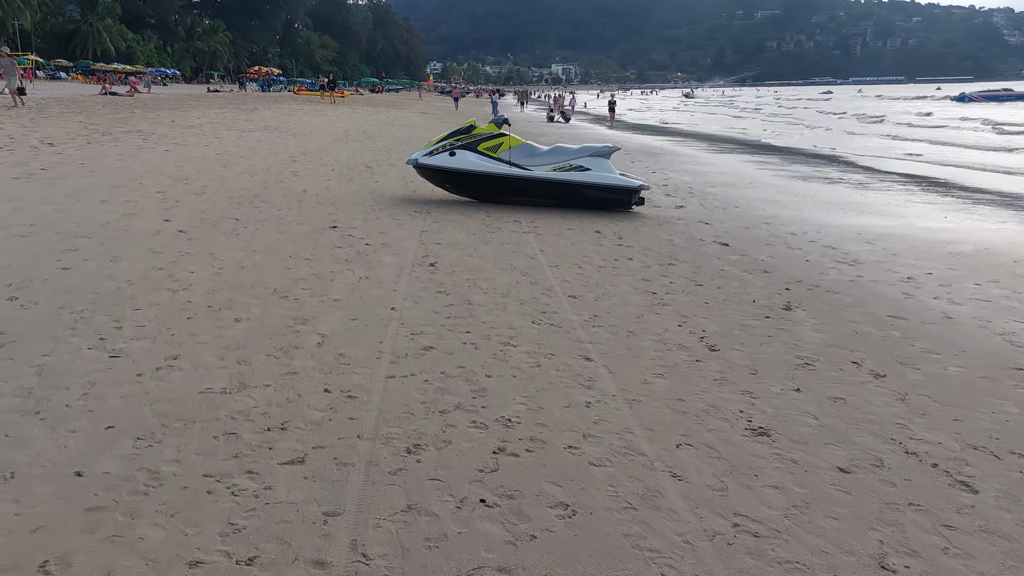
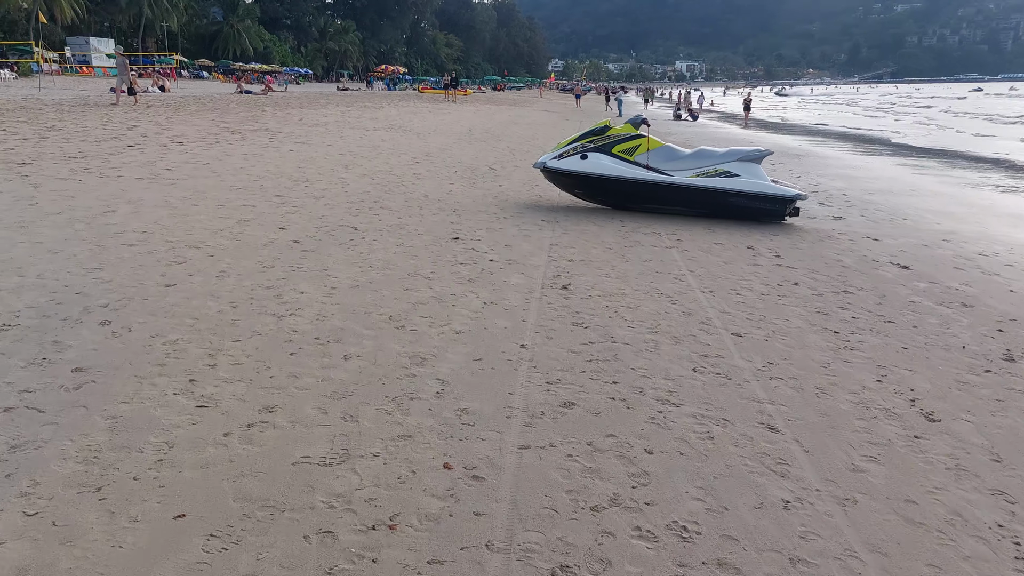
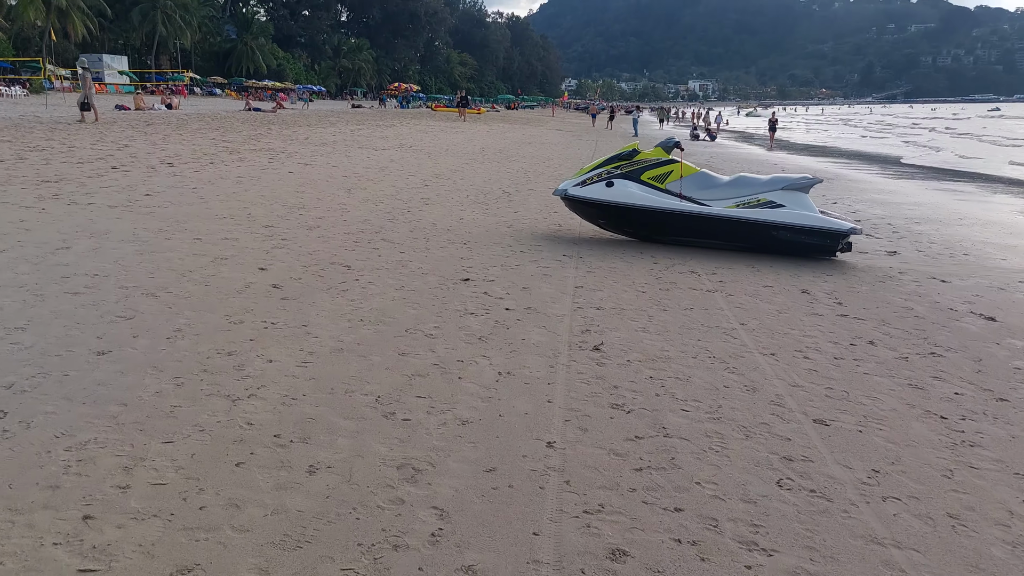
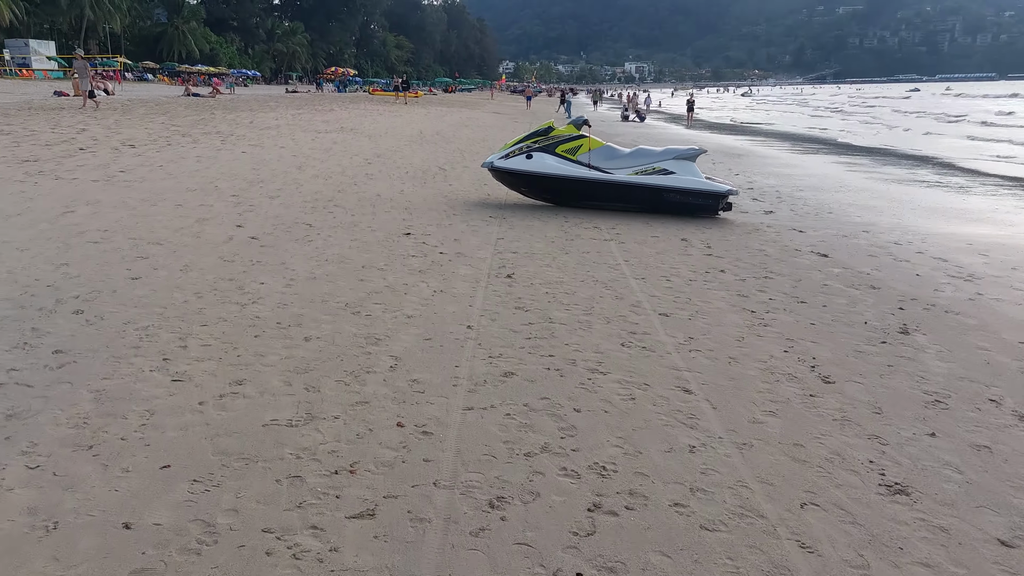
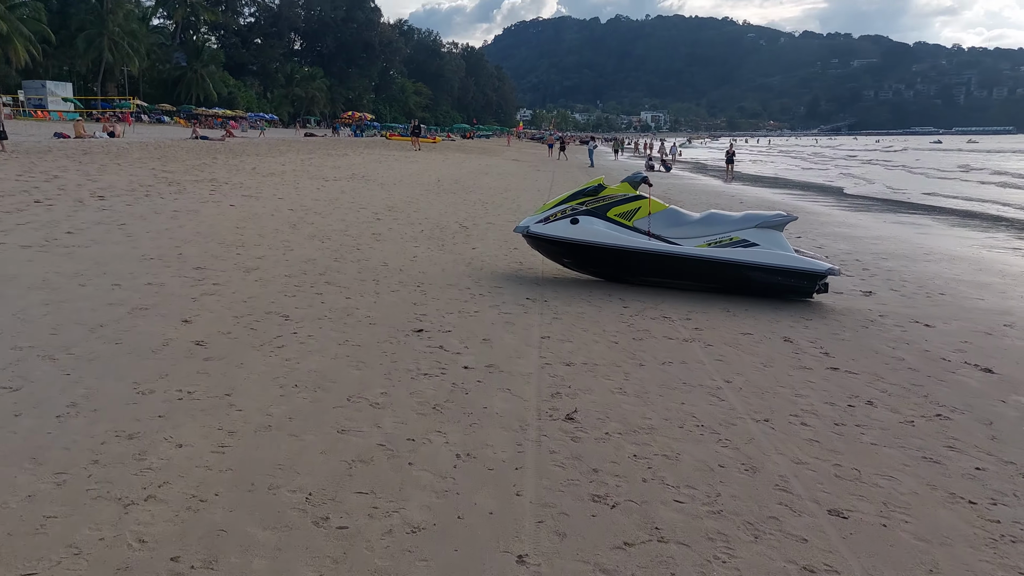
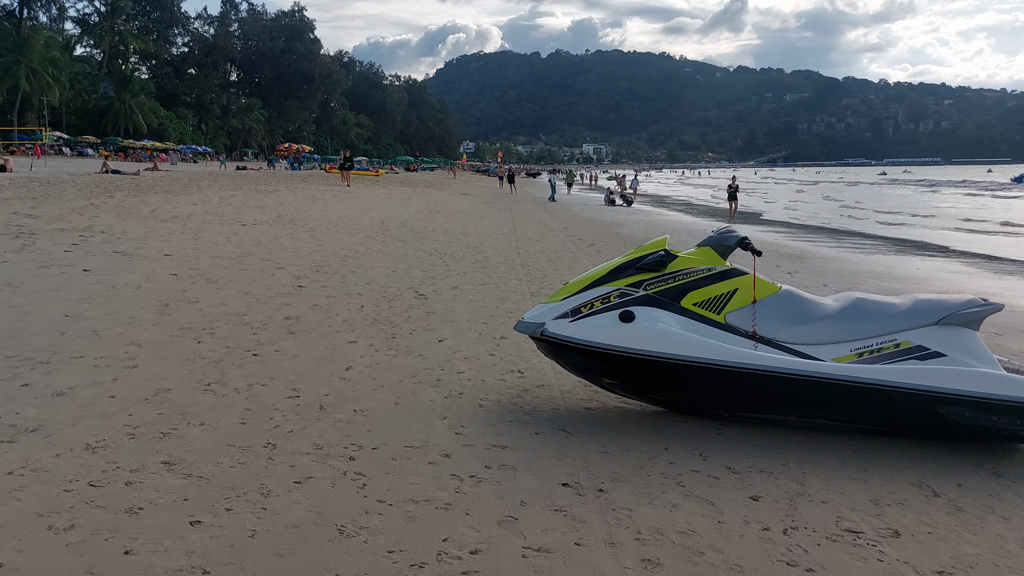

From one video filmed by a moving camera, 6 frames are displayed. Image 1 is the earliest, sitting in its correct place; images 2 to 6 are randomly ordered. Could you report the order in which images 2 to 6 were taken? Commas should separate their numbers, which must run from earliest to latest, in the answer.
4, 2, 3, 5, 6
